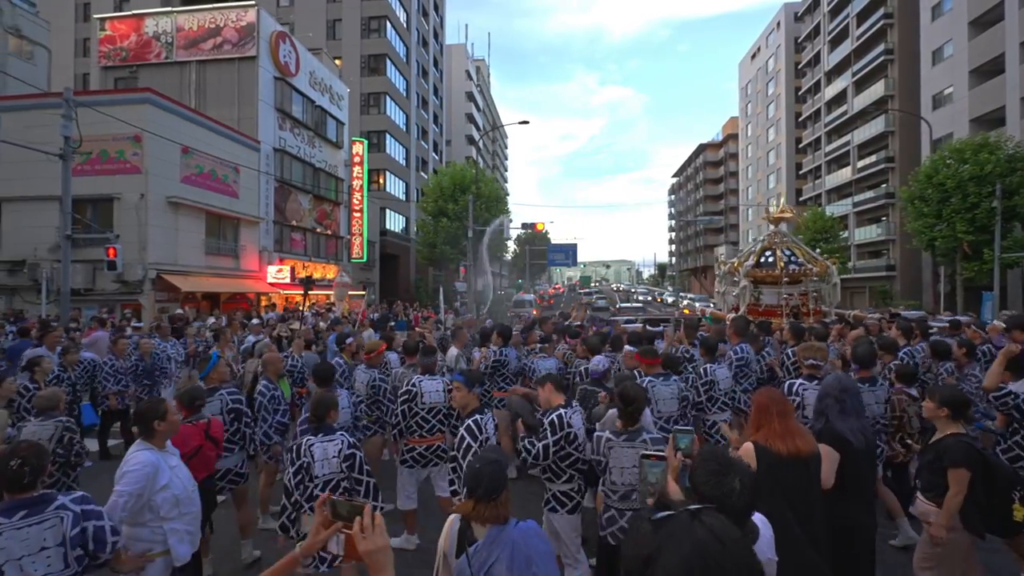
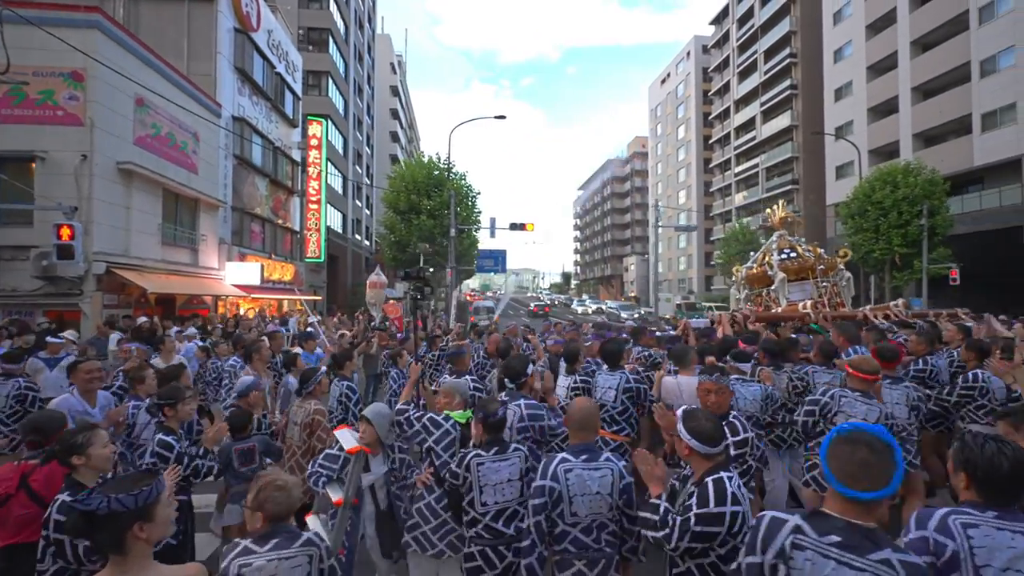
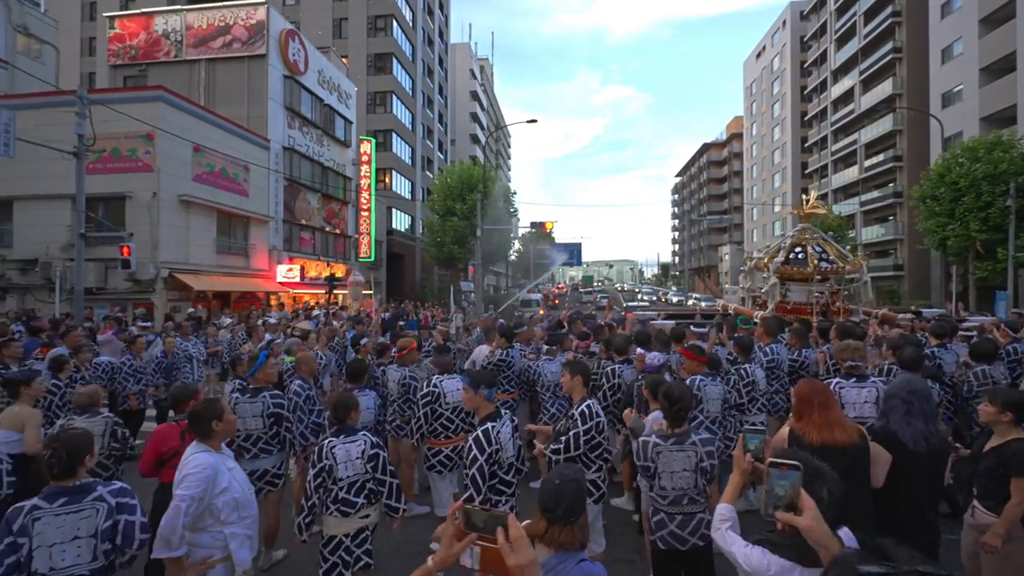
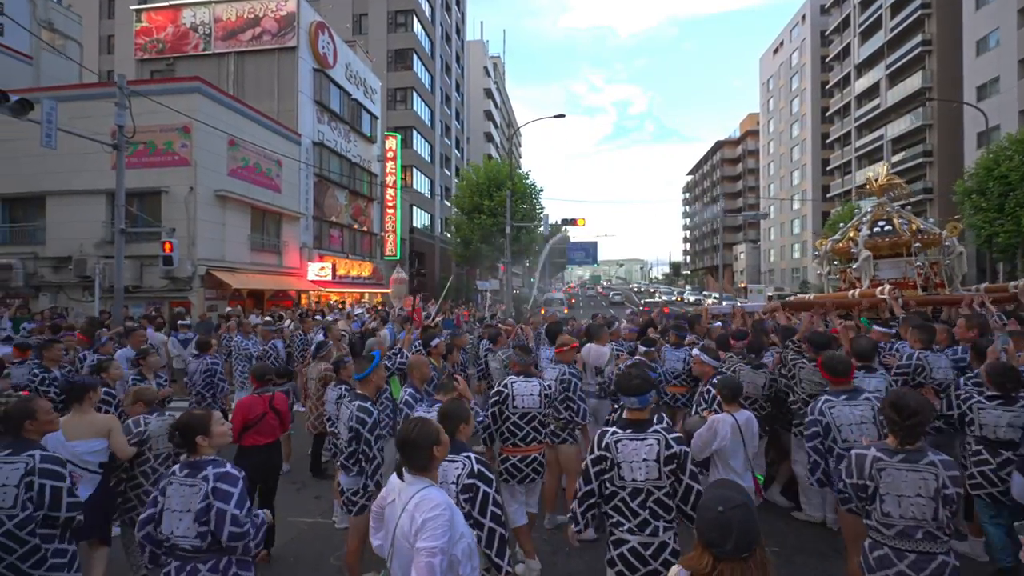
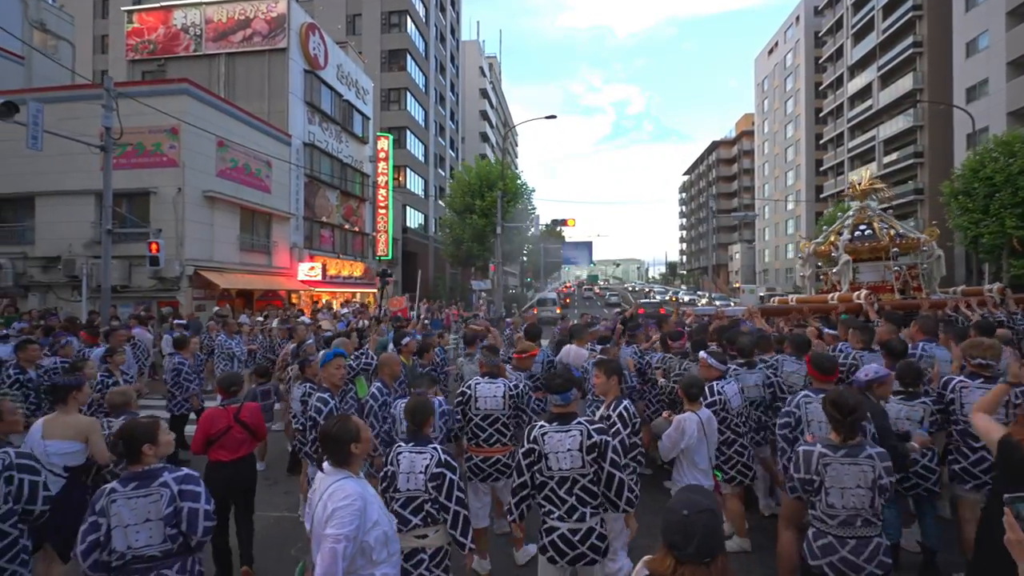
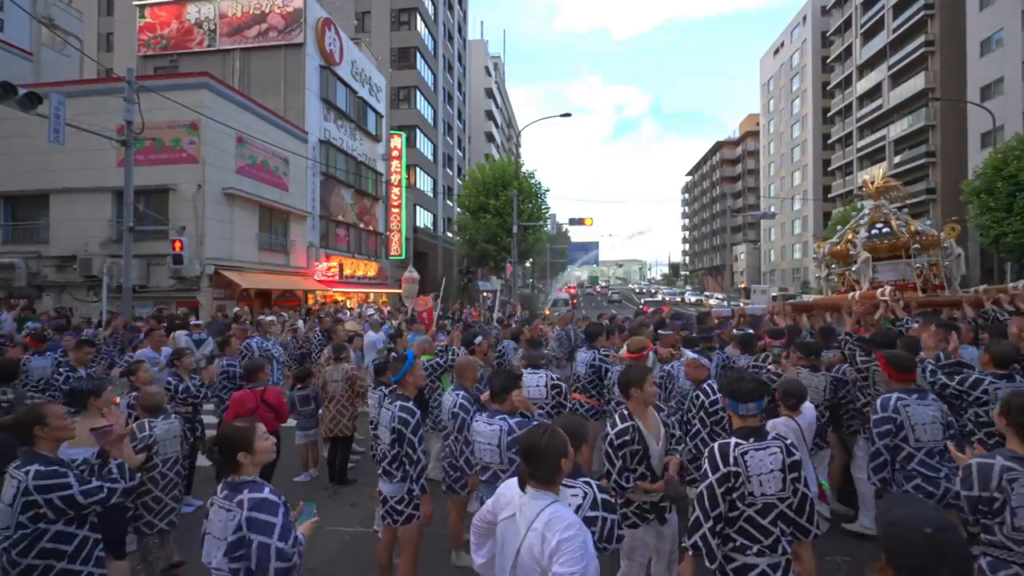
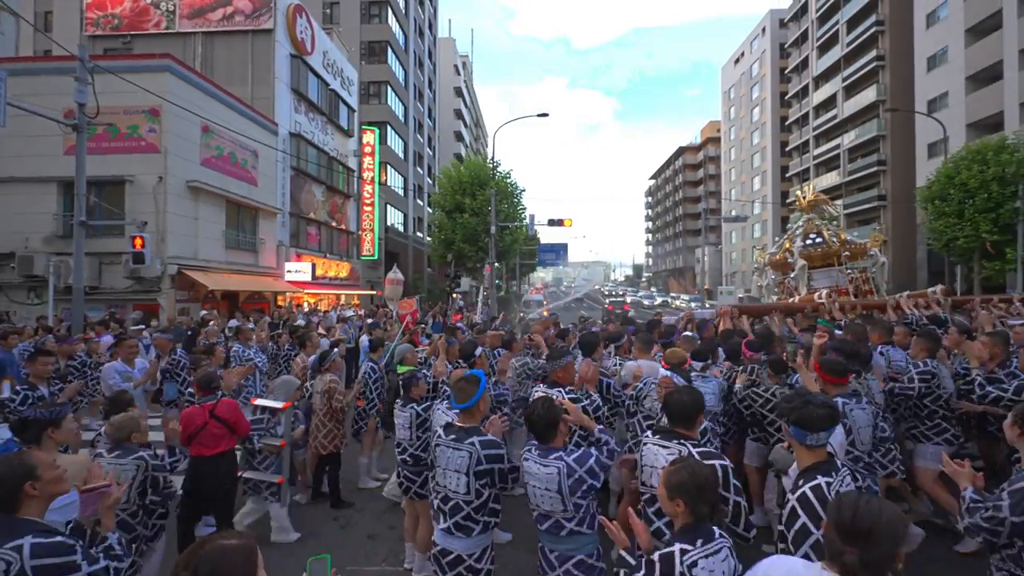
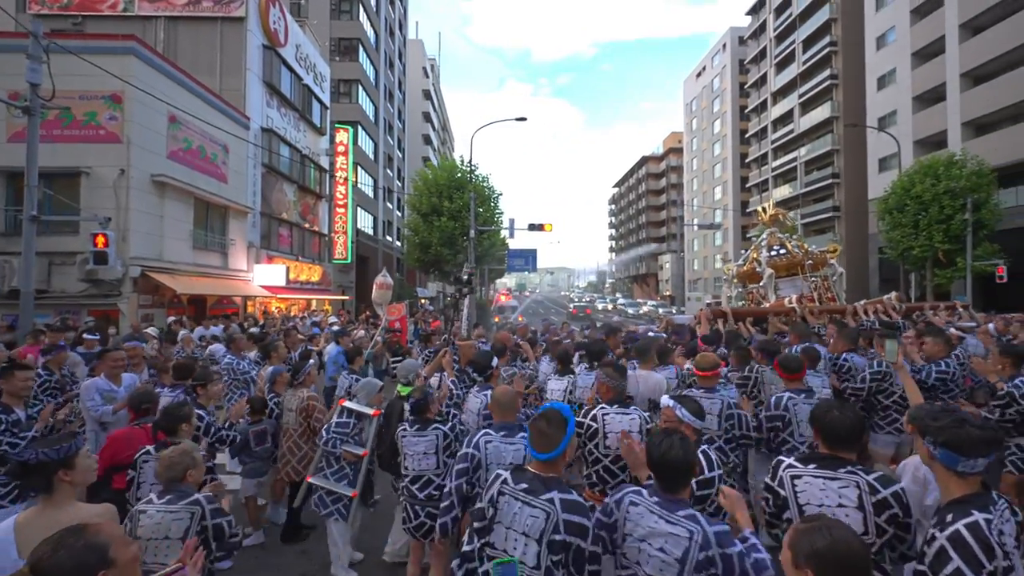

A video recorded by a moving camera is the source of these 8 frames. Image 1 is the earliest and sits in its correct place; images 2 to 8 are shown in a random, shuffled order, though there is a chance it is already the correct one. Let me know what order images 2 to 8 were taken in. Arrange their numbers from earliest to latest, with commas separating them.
3, 5, 4, 6, 7, 8, 2
